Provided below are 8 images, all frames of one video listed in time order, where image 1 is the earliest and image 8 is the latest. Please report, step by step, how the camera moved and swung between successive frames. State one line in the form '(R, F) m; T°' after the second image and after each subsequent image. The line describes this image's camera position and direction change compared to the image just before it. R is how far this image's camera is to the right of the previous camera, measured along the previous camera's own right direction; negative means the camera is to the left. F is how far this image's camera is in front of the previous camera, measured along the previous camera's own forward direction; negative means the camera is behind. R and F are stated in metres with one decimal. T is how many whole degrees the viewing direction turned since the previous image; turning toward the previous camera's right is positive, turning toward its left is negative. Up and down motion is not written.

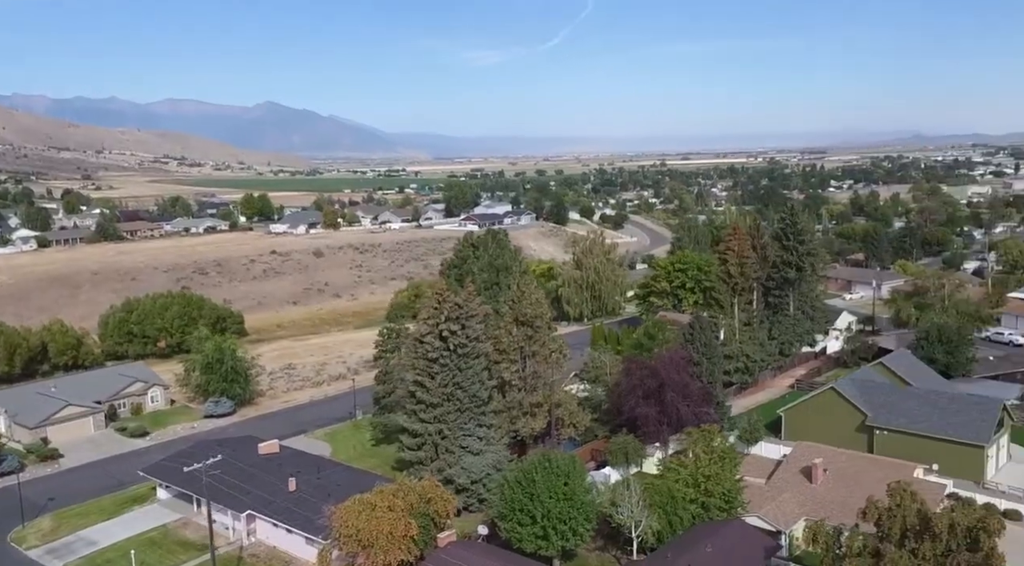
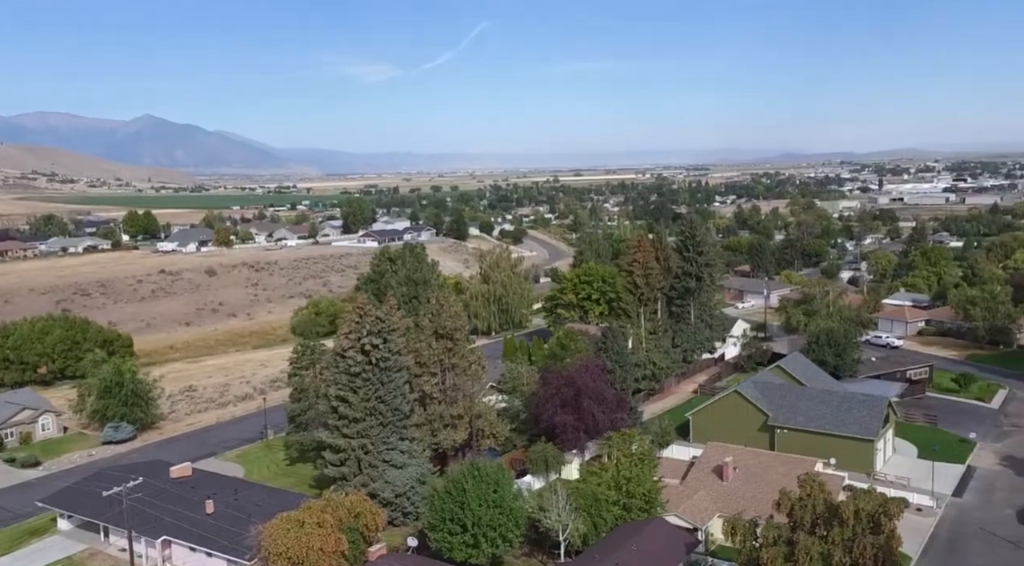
(-0.4, -0.1) m; +7°
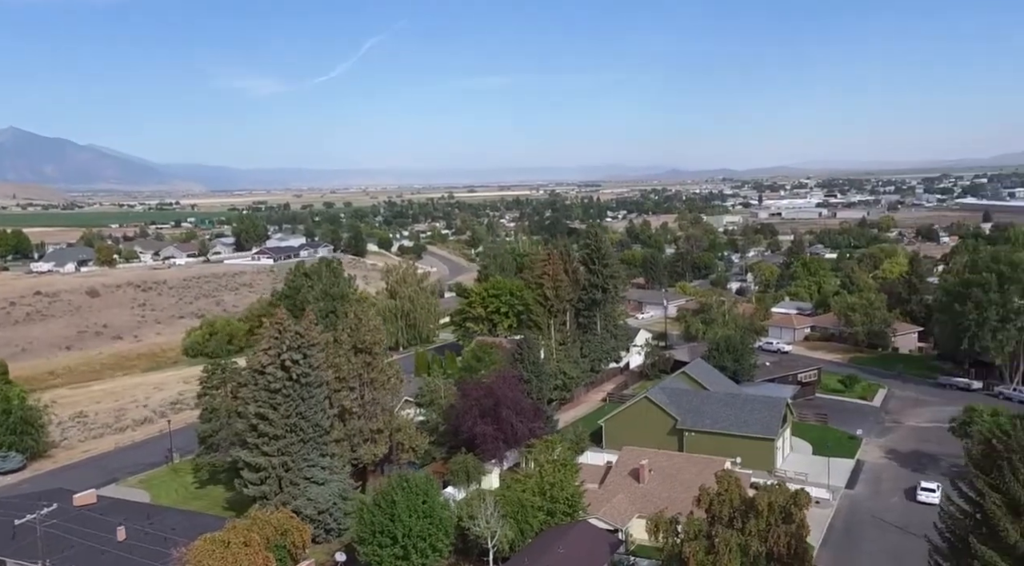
(-0.4, -0.2) m; +7°
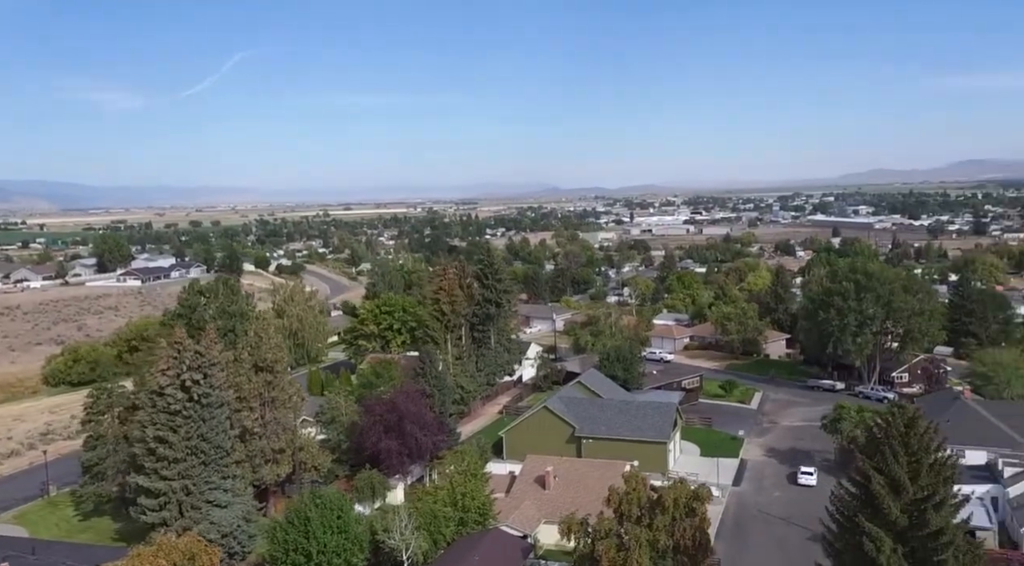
(-0.4, -0.2) m; +9°
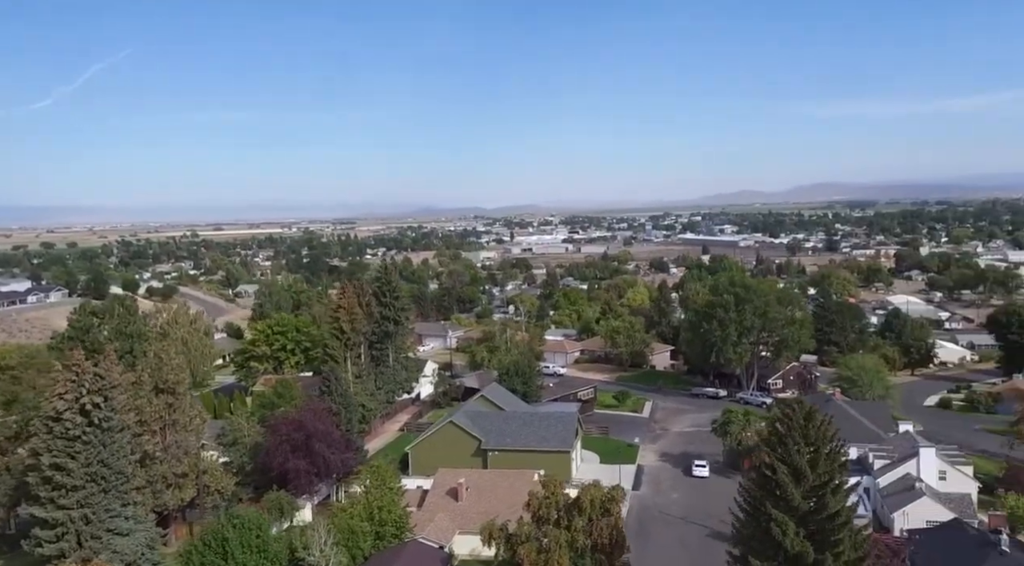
(-0.5, -0.3) m; +8°
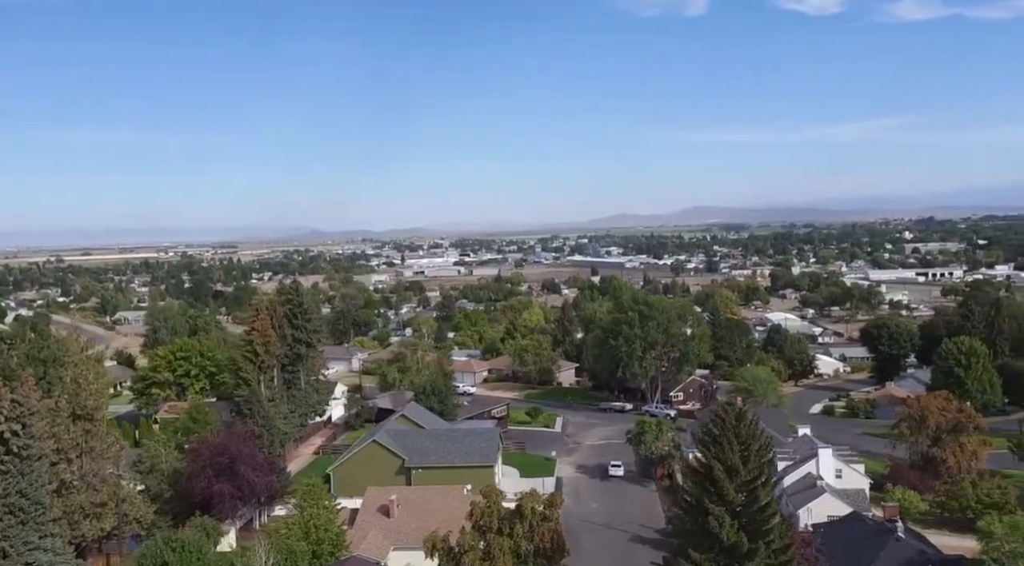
(-0.6, -0.4) m; +7°
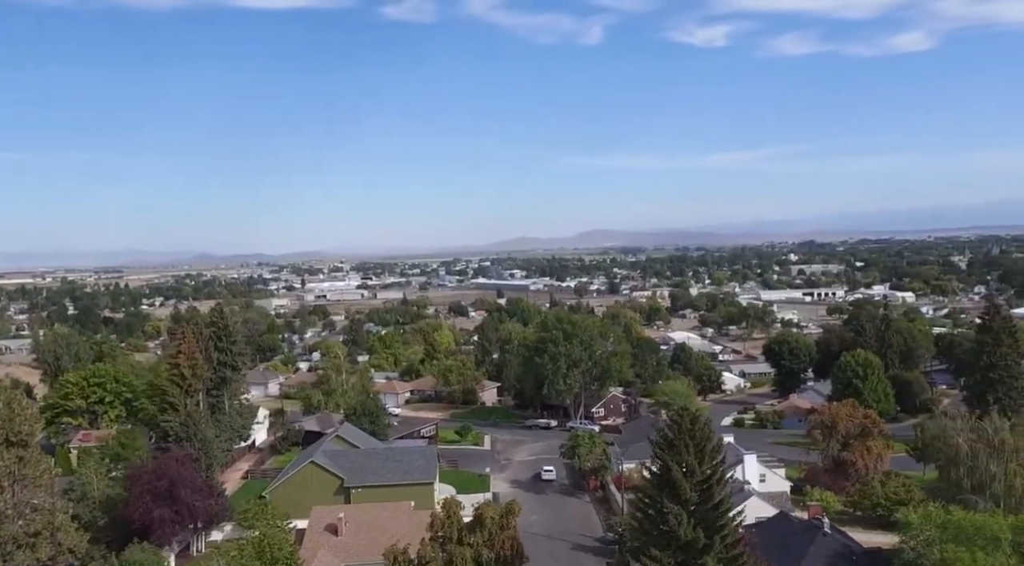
(-0.7, -0.4) m; +6°
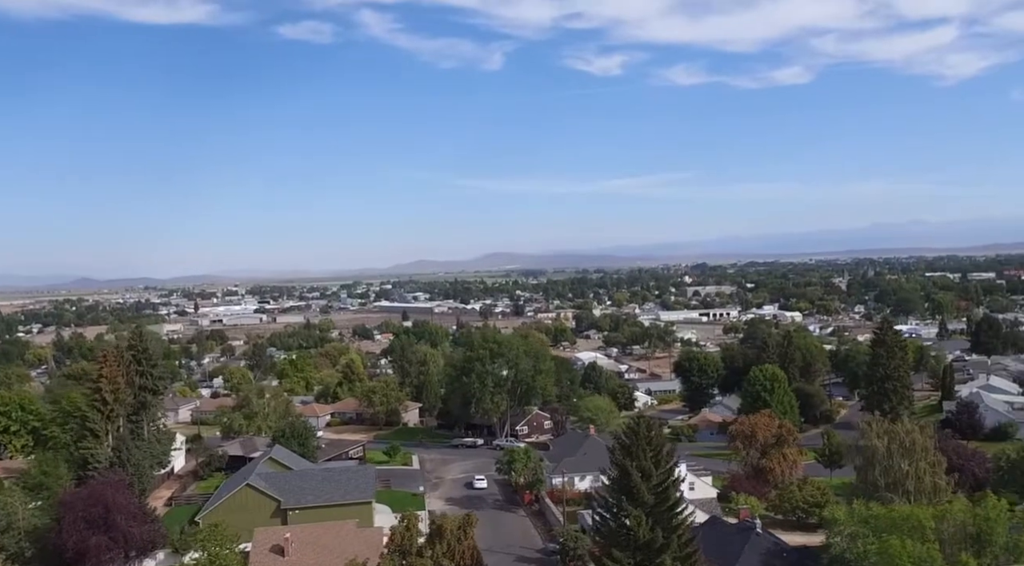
(-0.7, -0.4) m; +6°
